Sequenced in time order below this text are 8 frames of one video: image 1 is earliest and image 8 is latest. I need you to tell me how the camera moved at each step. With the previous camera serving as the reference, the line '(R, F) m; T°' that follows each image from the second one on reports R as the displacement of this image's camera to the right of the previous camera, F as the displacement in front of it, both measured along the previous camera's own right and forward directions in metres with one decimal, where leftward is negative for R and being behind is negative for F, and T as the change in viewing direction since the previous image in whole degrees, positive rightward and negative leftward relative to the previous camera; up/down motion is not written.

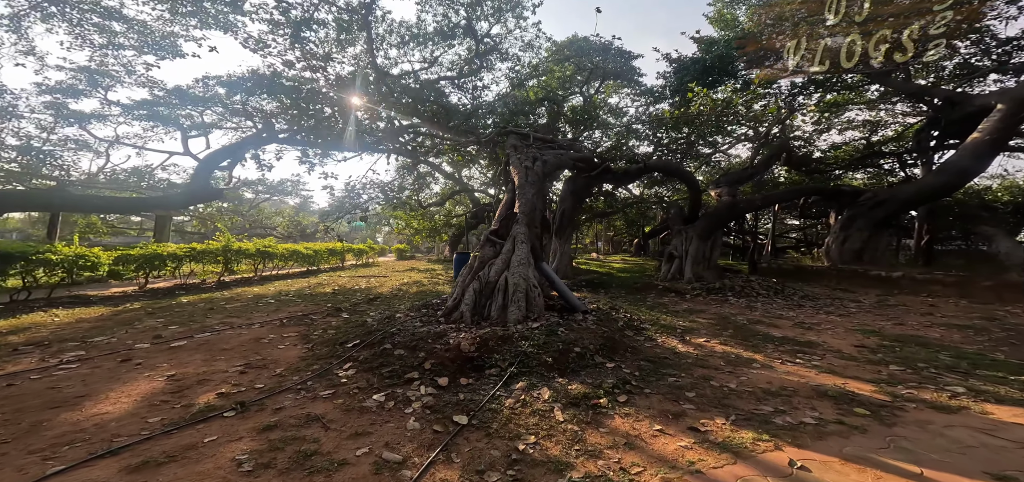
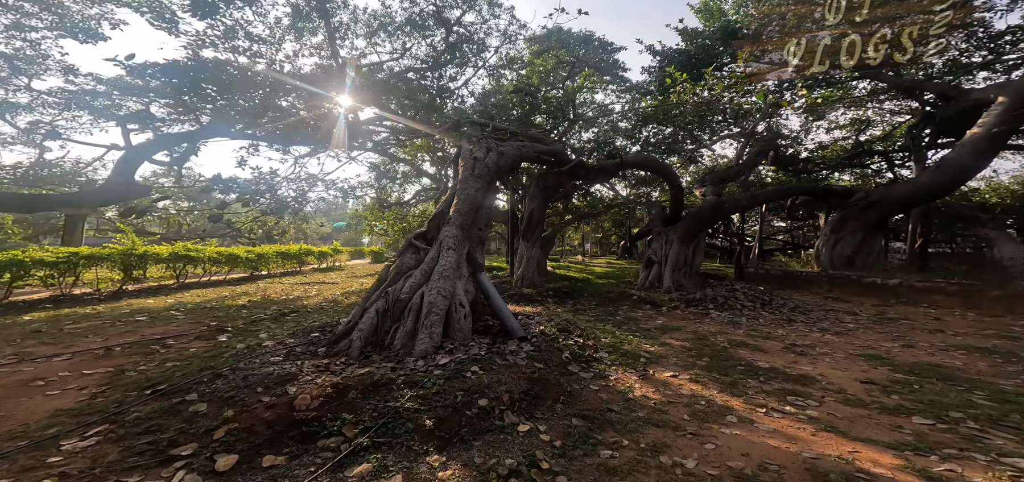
(+0.6, +0.8) m; +1°
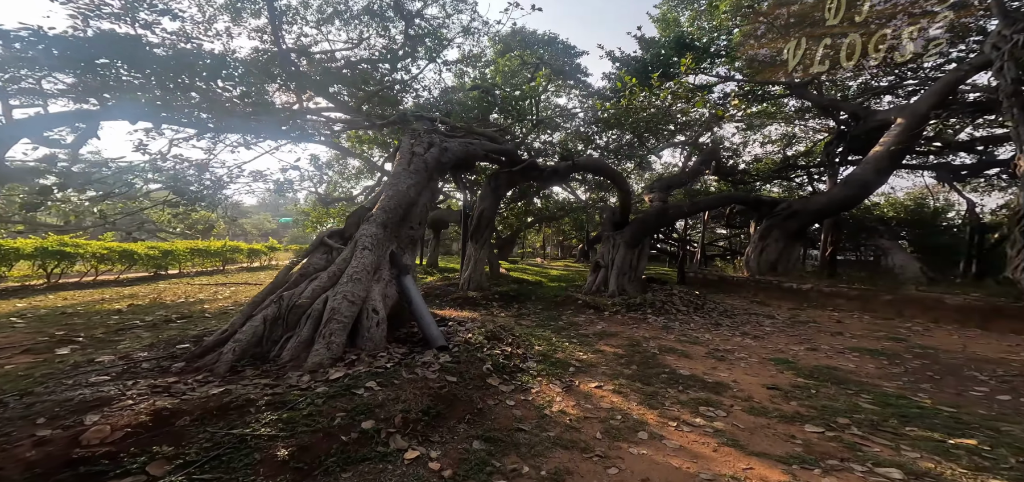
(+0.3, +0.1) m; +6°
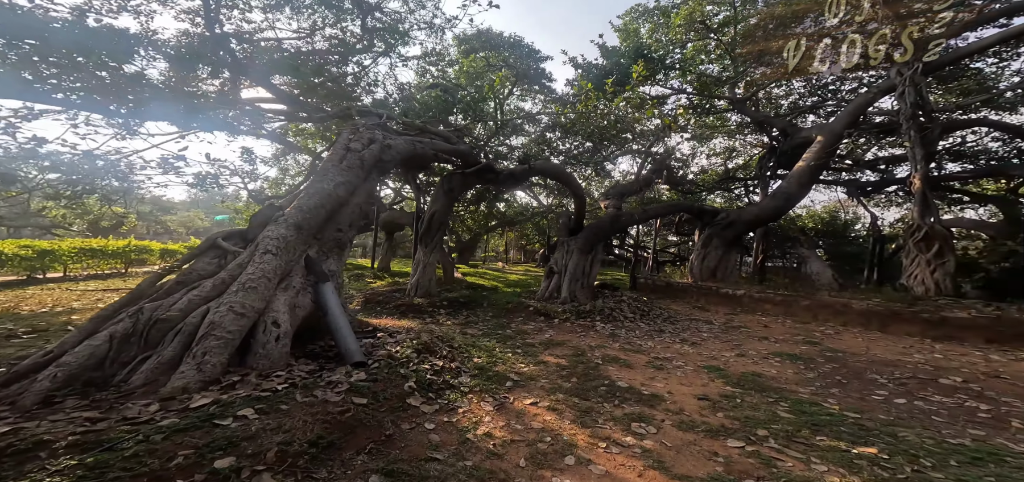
(+0.2, +0.2) m; +5°
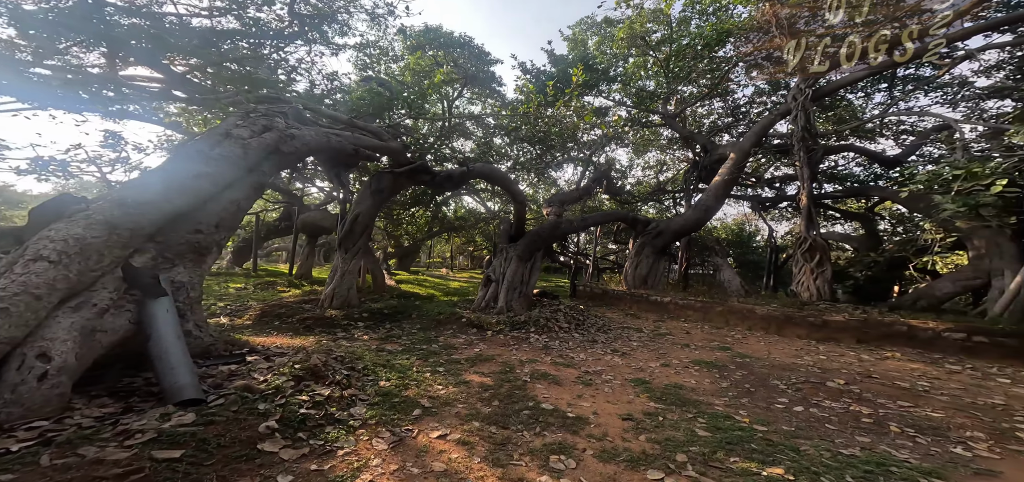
(+0.2, +0.3) m; +8°
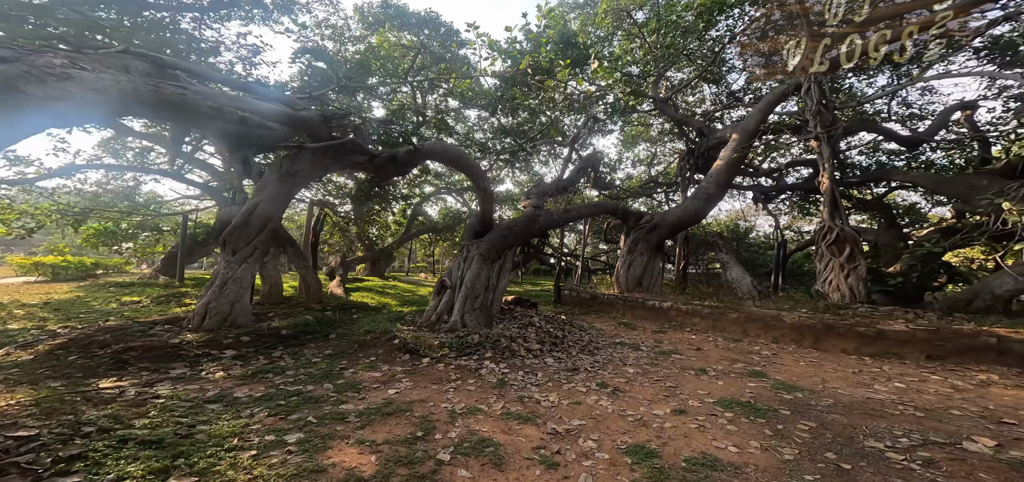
(+0.5, +1.7) m; +1°
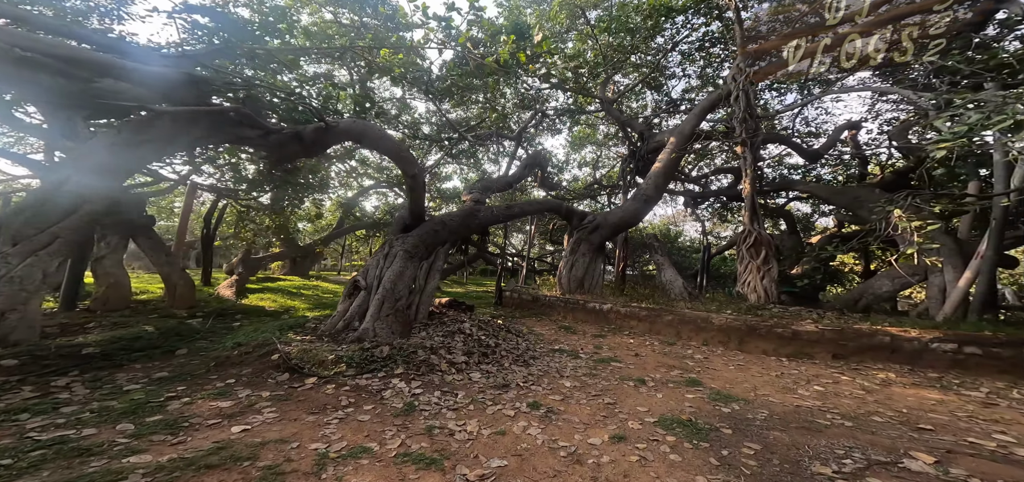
(+0.2, +0.6) m; +9°
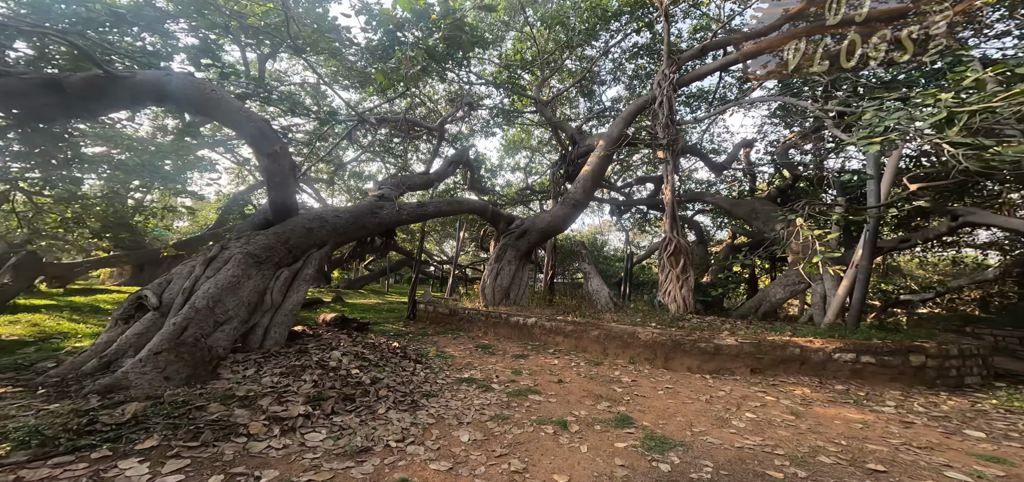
(+0.3, +1.0) m; +11°
